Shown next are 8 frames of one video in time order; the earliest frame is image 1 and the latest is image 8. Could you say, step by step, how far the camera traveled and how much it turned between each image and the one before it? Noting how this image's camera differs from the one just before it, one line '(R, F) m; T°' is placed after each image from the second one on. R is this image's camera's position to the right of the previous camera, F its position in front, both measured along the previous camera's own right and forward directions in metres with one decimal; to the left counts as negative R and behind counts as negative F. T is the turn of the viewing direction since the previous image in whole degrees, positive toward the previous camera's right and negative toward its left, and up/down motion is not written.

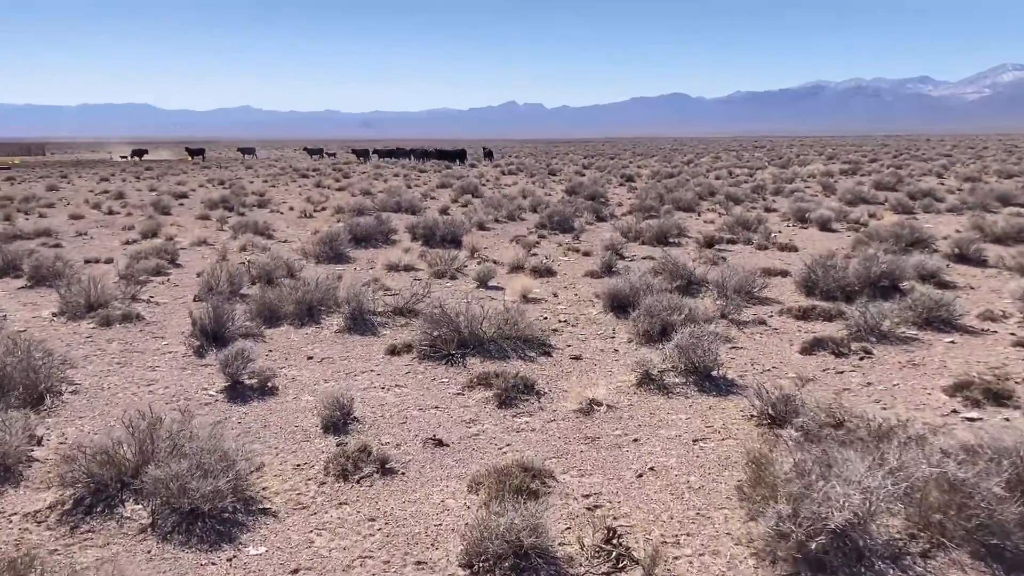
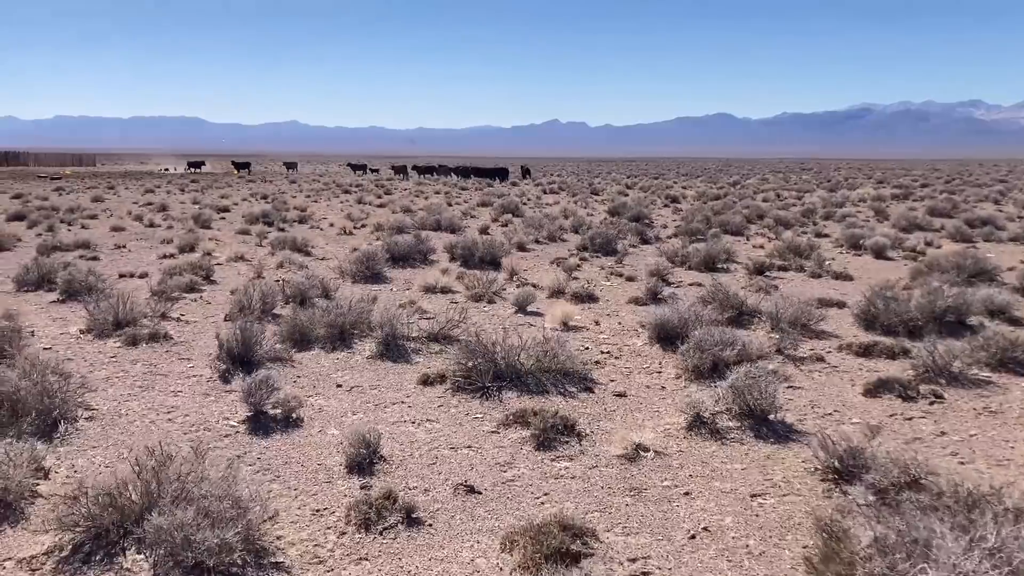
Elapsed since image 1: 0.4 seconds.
(0.0, +0.5) m; -2°
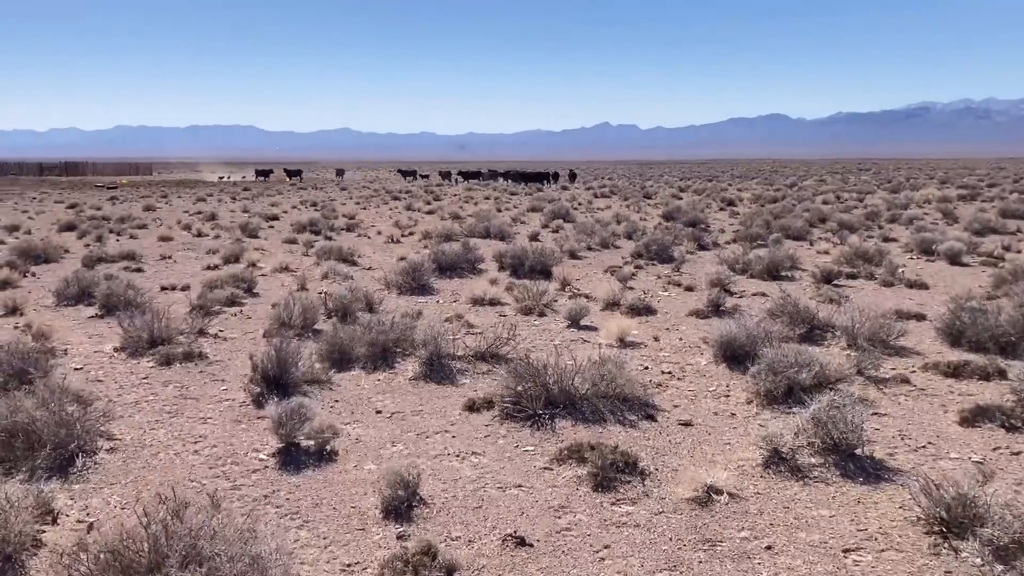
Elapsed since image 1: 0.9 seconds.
(0.0, +0.7) m; -3°
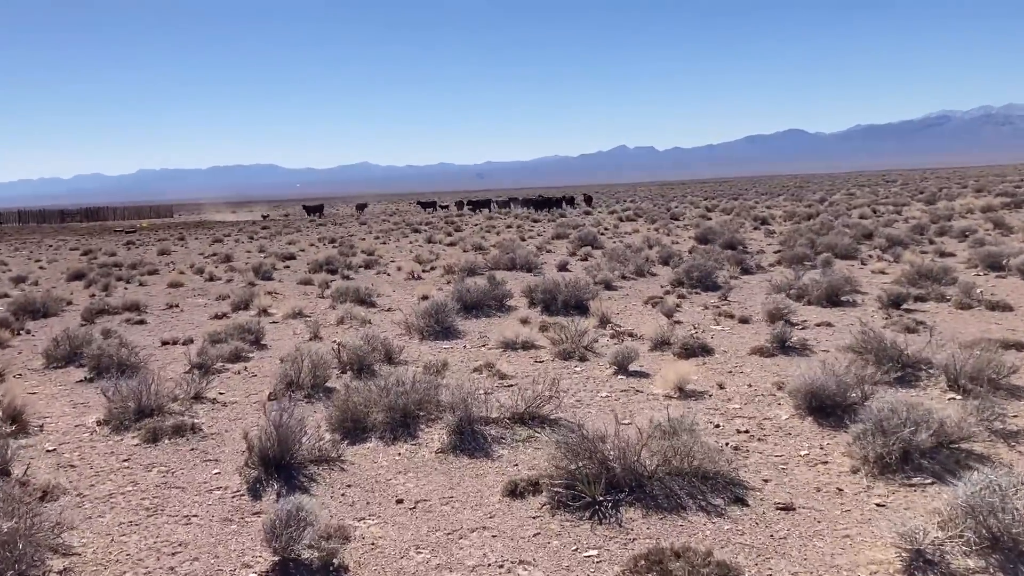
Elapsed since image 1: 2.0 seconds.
(-0.1, +1.4) m; -1°
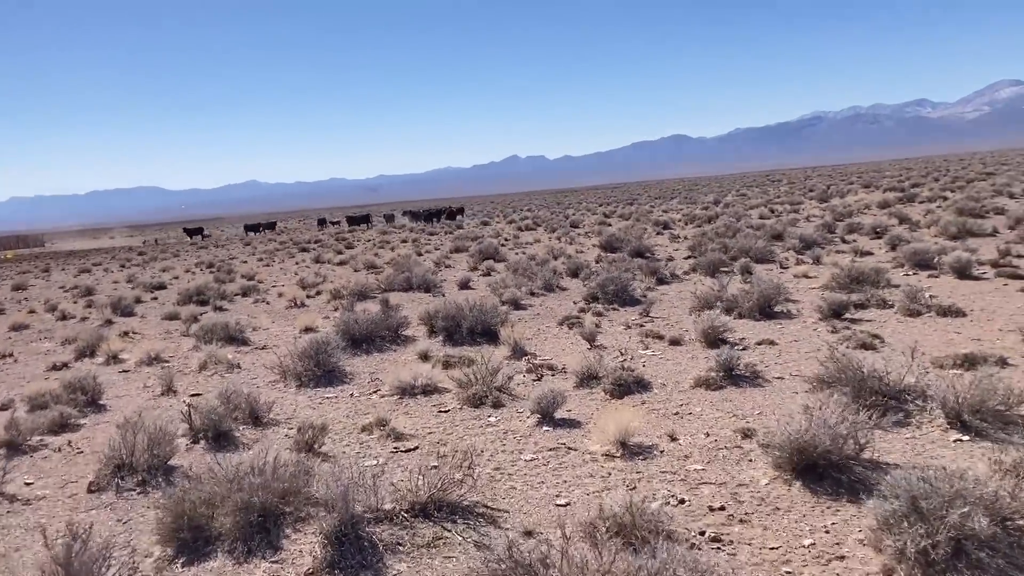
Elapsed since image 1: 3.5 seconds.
(+0.1, +1.9) m; +6°
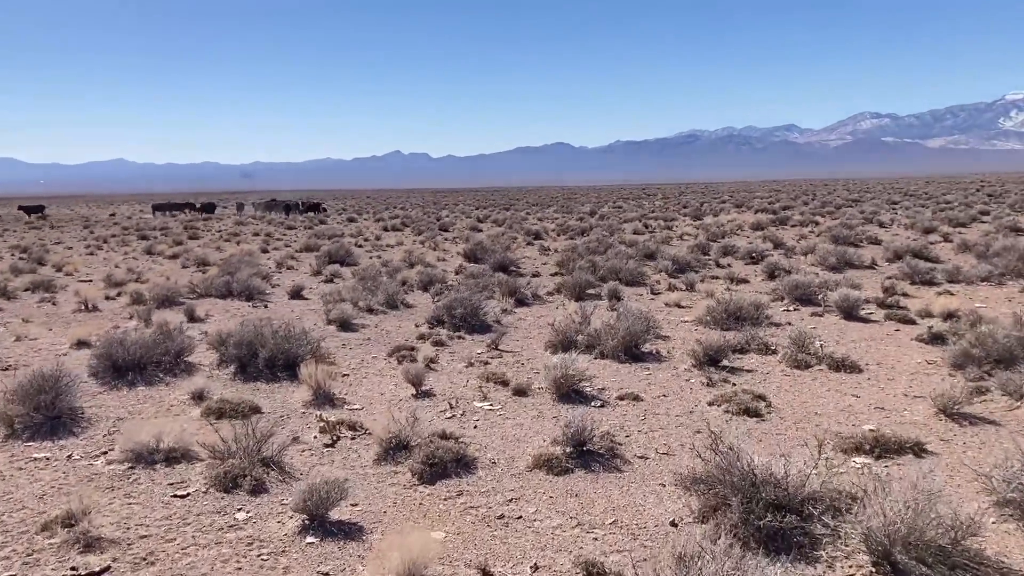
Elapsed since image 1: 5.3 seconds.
(+0.7, +2.3) m; +8°
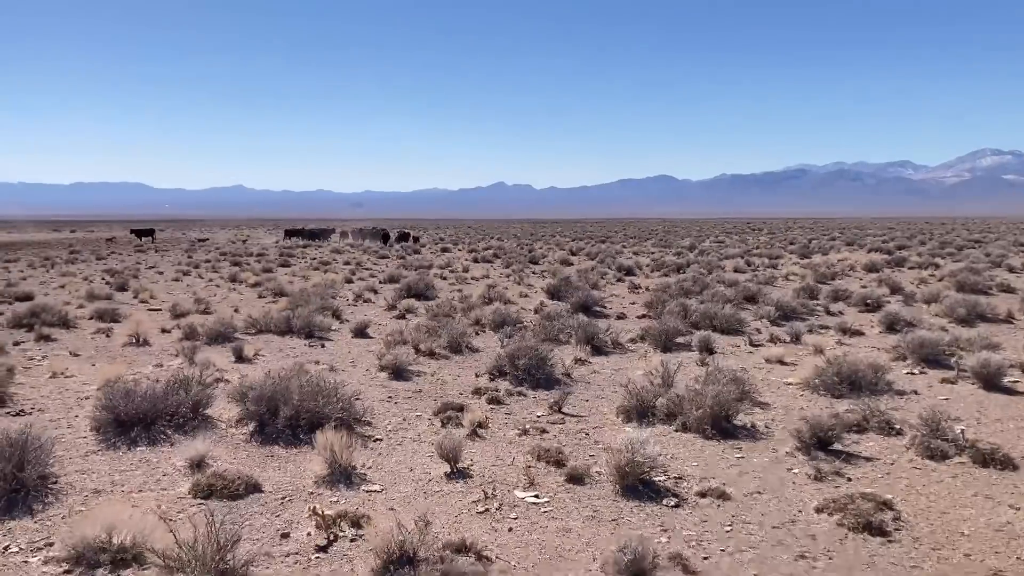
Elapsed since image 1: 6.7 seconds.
(+0.3, +1.6) m; -6°
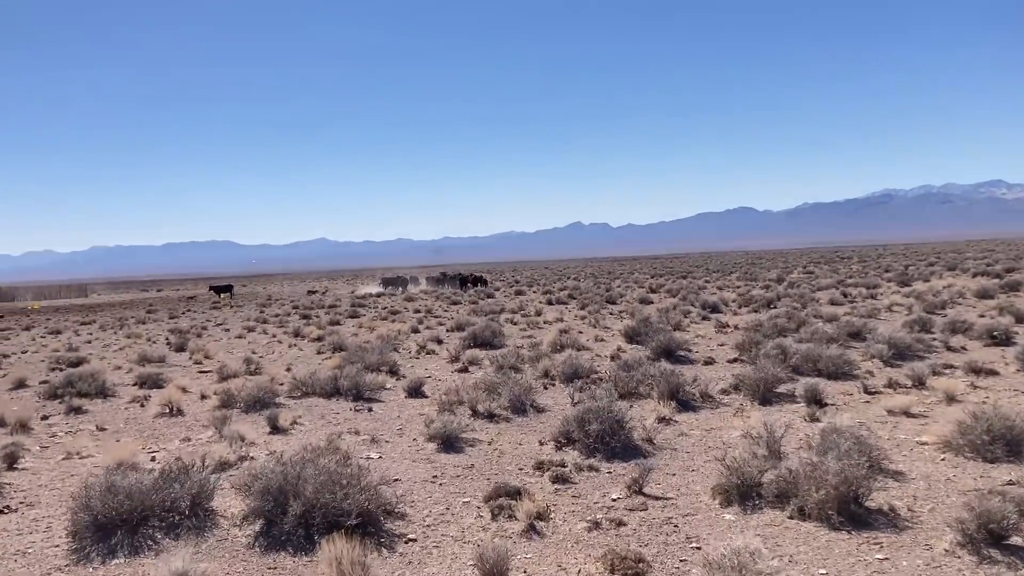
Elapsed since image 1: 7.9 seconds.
(+0.2, +1.8) m; -5°
